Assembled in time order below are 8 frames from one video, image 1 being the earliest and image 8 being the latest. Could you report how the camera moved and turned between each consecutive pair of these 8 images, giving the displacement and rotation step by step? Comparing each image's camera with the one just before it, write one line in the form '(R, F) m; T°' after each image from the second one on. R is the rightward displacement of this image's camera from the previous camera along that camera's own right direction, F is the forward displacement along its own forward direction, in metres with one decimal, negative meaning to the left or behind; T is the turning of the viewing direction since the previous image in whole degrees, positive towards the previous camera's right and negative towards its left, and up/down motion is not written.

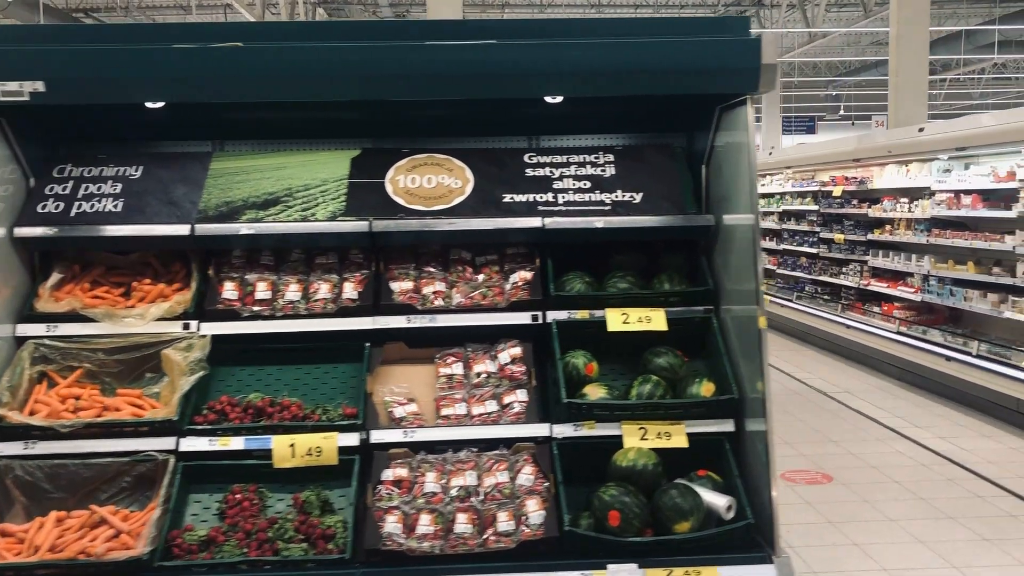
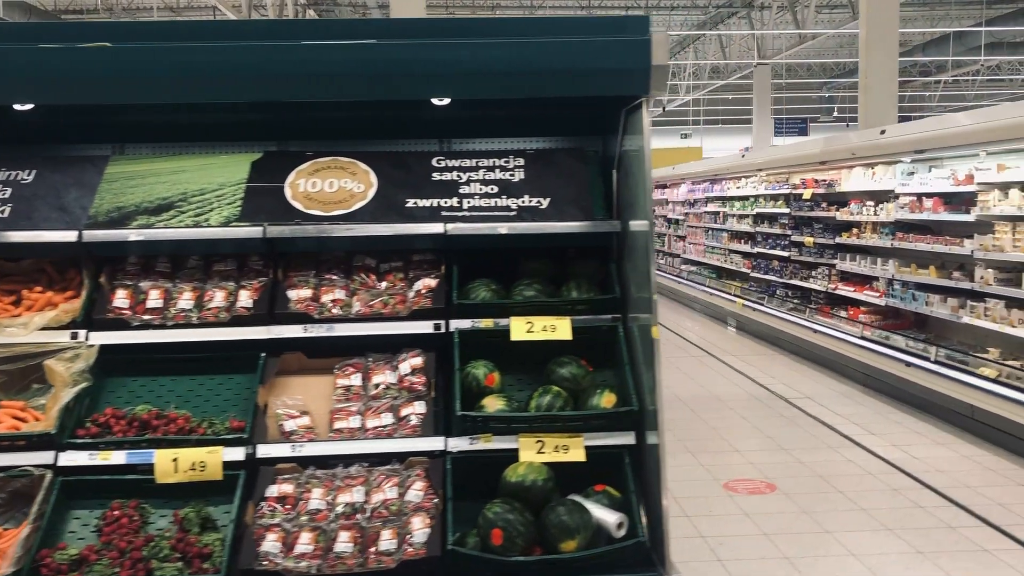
(+0.3, +0.1) m; 0°
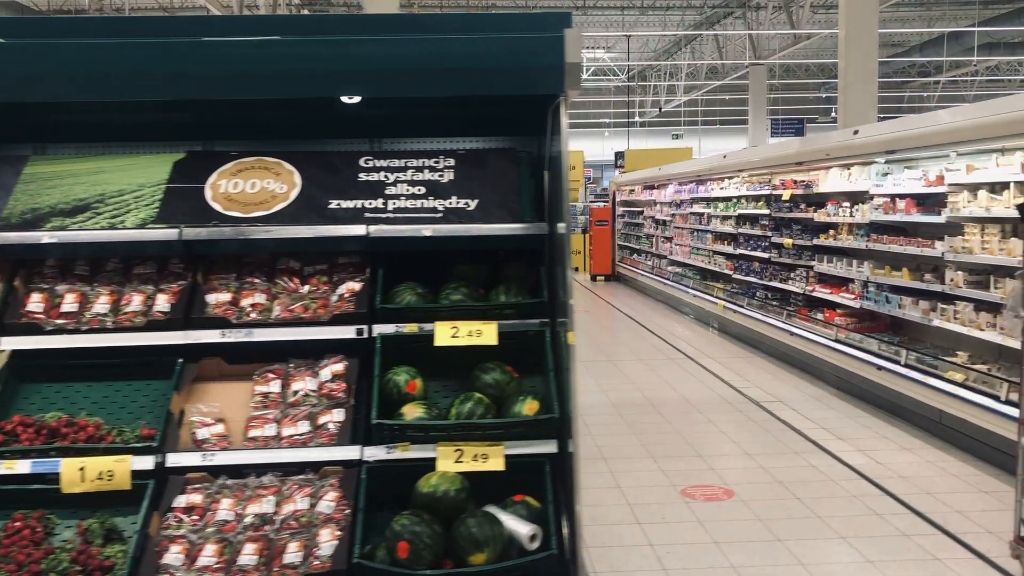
(+0.2, +0.1) m; 0°
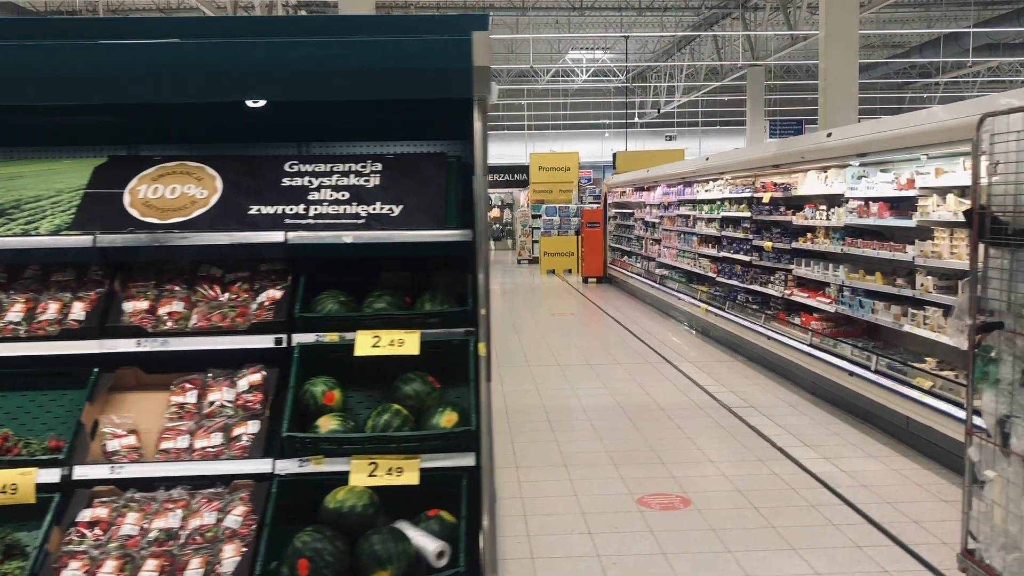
(+0.2, +0.1) m; 0°
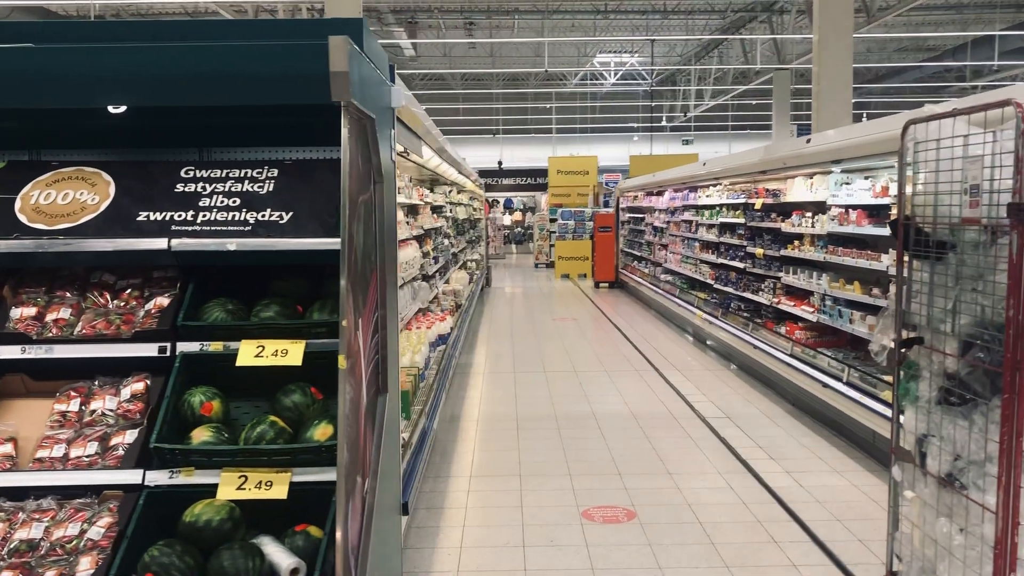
(+0.3, +0.1) m; -2°
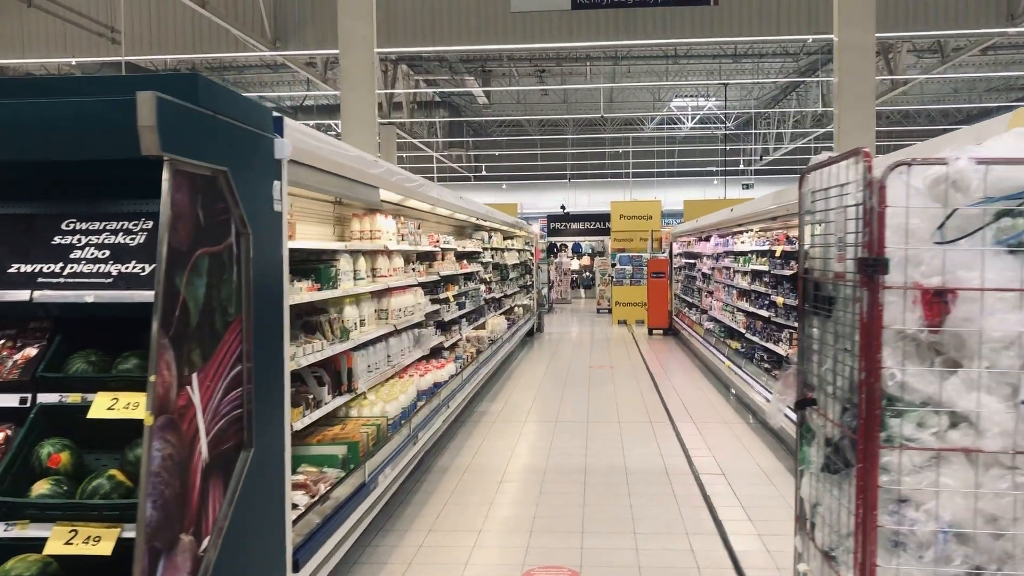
(+0.5, +0.1) m; -5°
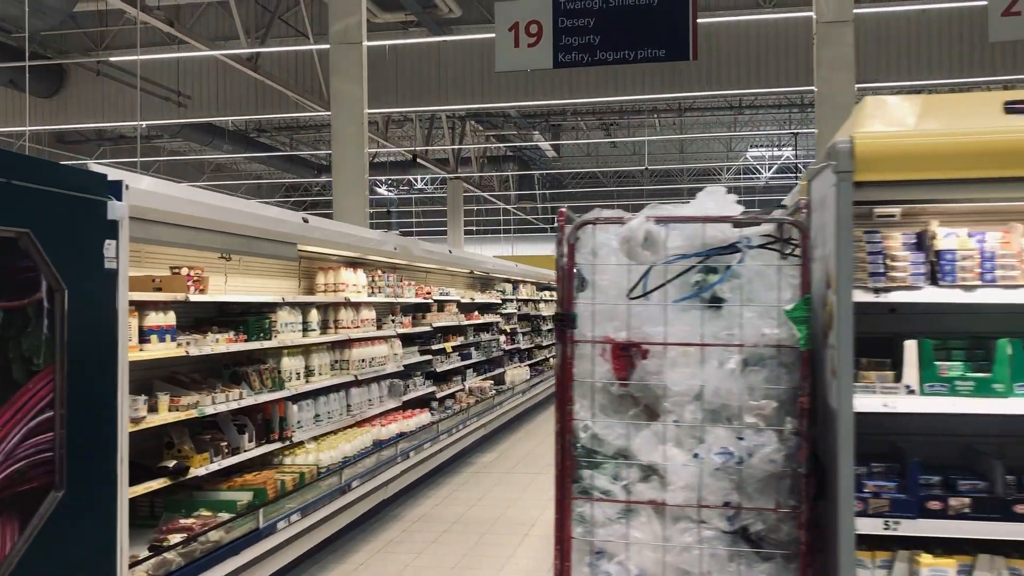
(+0.8, -0.1) m; -5°
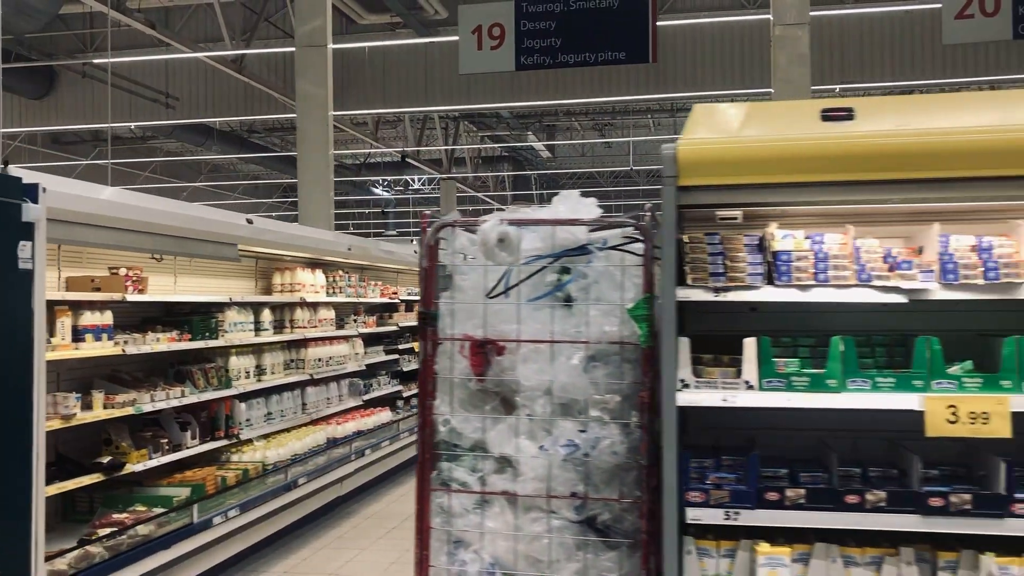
(+0.3, -0.1) m; 0°
